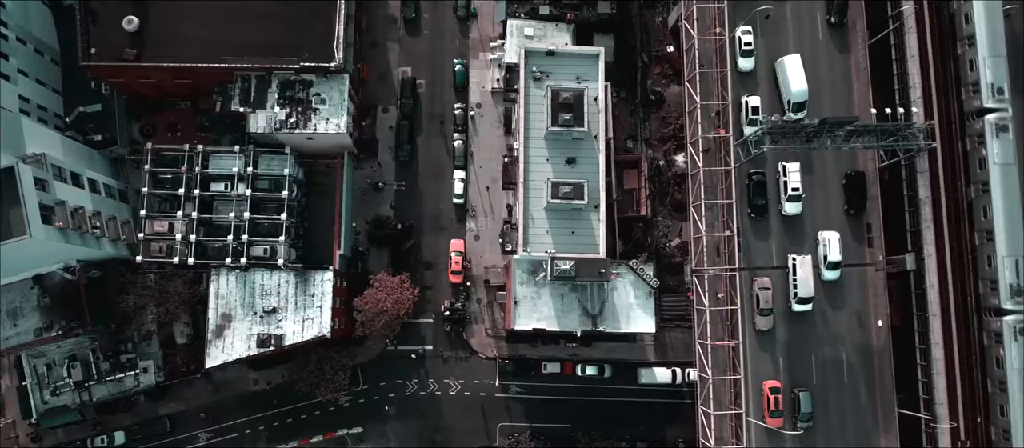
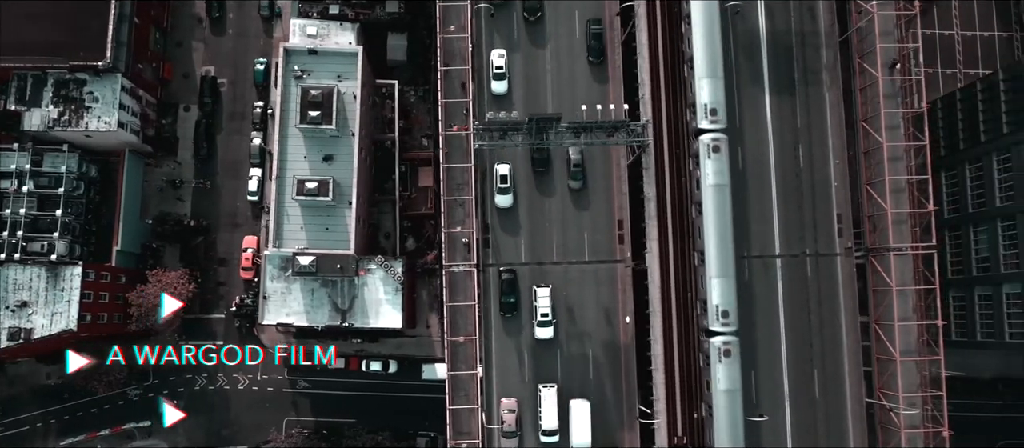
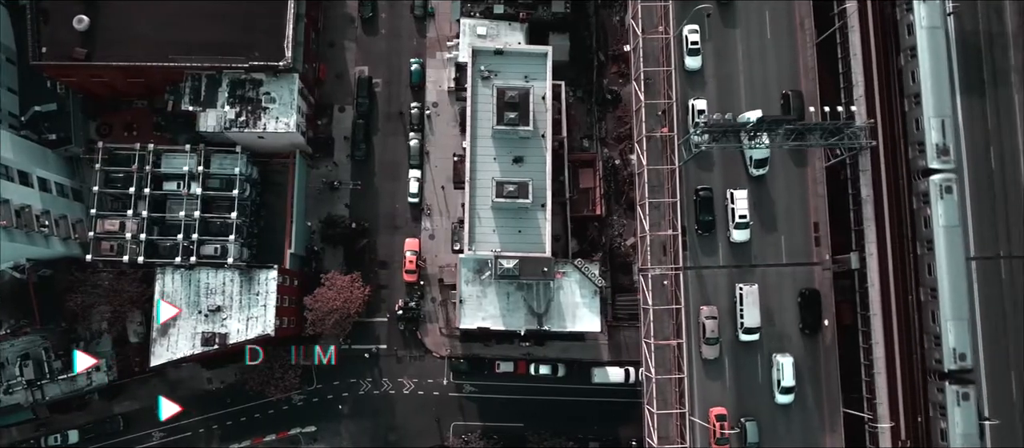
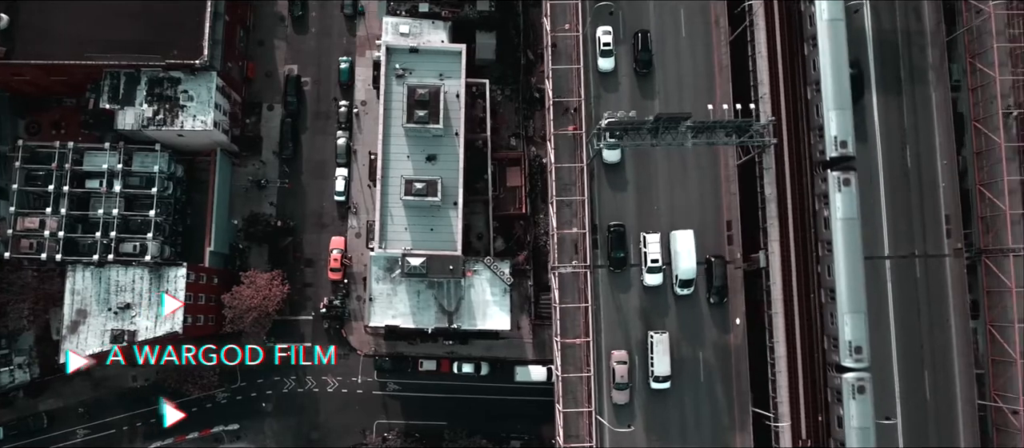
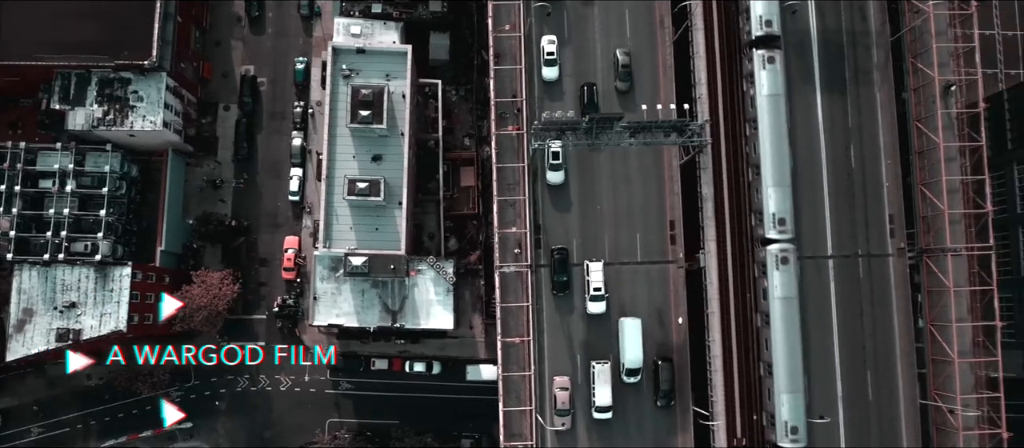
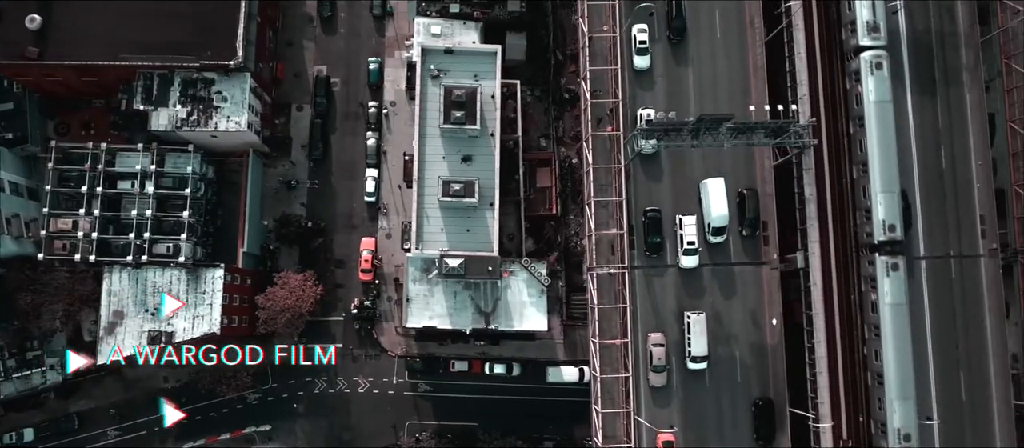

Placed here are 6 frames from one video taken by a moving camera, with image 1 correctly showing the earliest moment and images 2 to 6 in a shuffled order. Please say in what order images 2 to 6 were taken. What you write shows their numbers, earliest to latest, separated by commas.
3, 6, 4, 5, 2
